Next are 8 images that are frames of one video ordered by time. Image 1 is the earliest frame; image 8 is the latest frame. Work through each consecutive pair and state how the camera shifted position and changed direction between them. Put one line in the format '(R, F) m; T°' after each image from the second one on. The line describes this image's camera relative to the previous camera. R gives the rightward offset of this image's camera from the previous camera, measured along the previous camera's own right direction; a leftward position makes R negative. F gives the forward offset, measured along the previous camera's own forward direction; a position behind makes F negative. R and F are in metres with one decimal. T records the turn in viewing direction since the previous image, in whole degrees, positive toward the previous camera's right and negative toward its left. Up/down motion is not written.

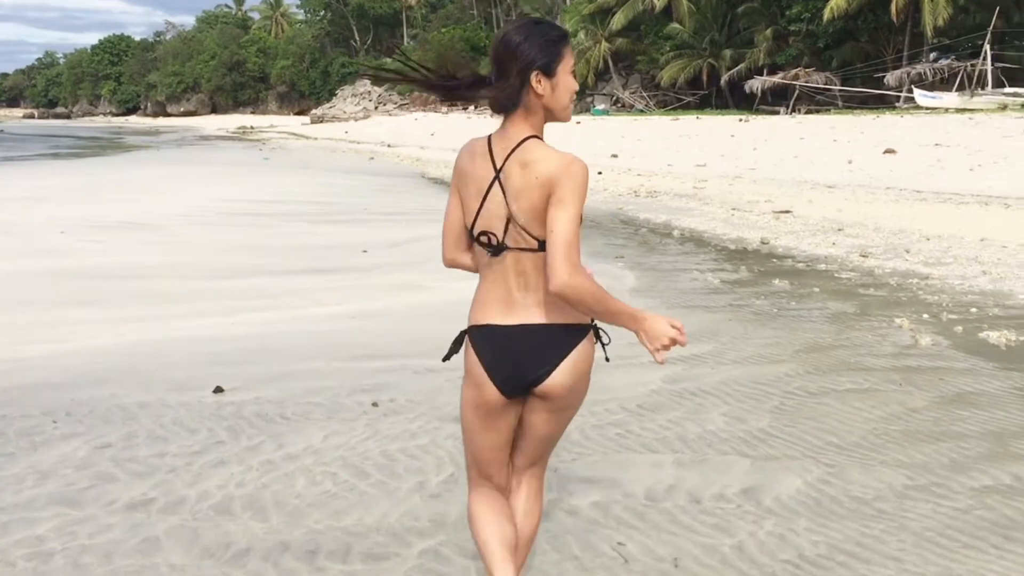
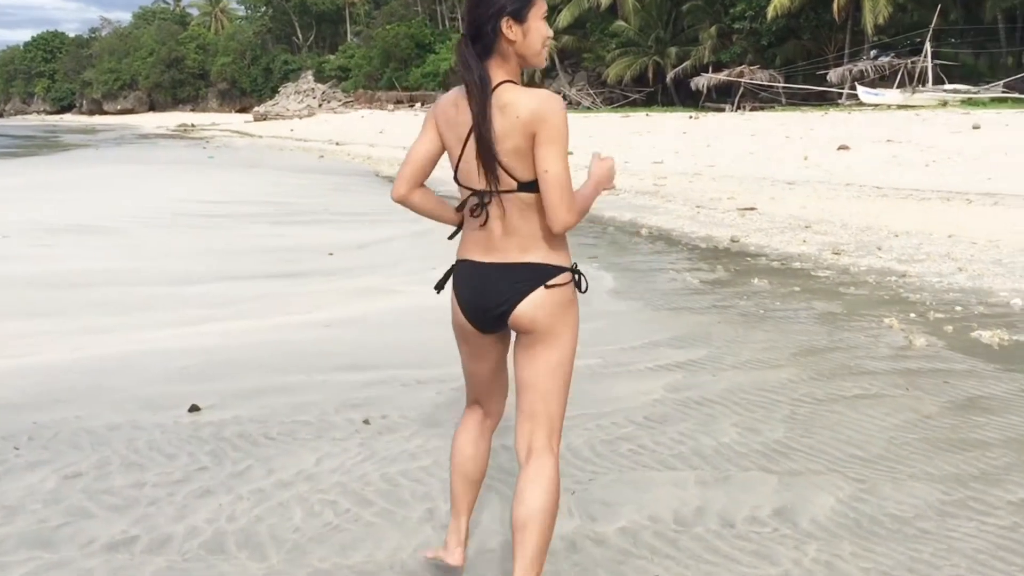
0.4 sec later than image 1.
(-0.2, +0.2) m; +3°
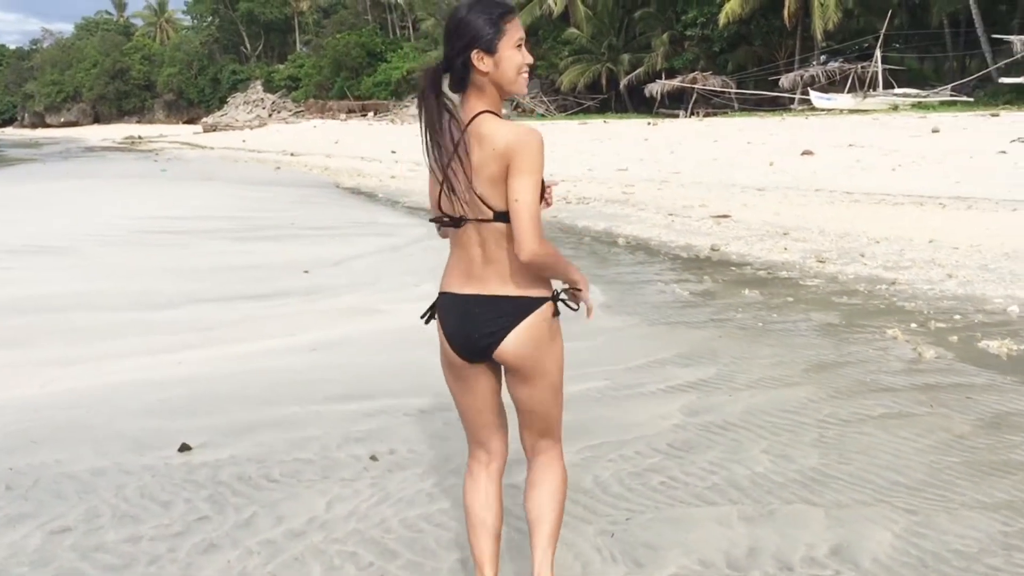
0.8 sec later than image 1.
(-0.2, +0.2) m; +3°
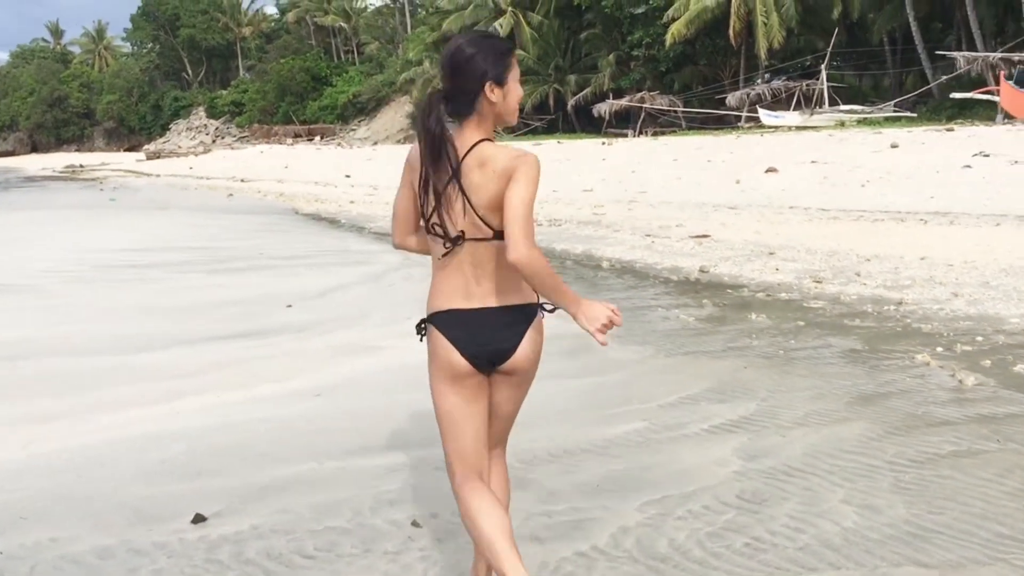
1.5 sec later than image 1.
(-0.3, +0.3) m; +3°
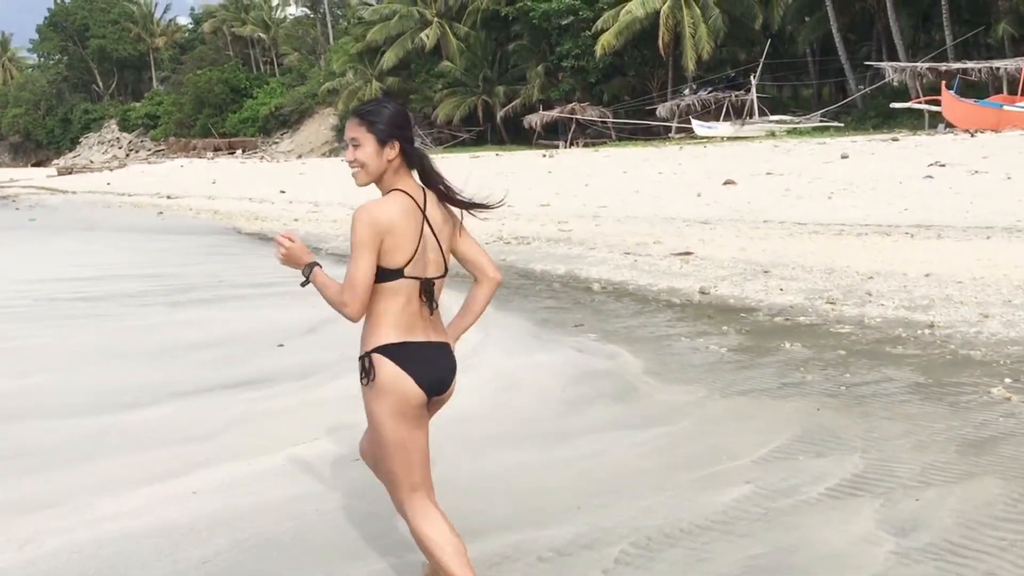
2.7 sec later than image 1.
(-0.5, +0.5) m; +5°
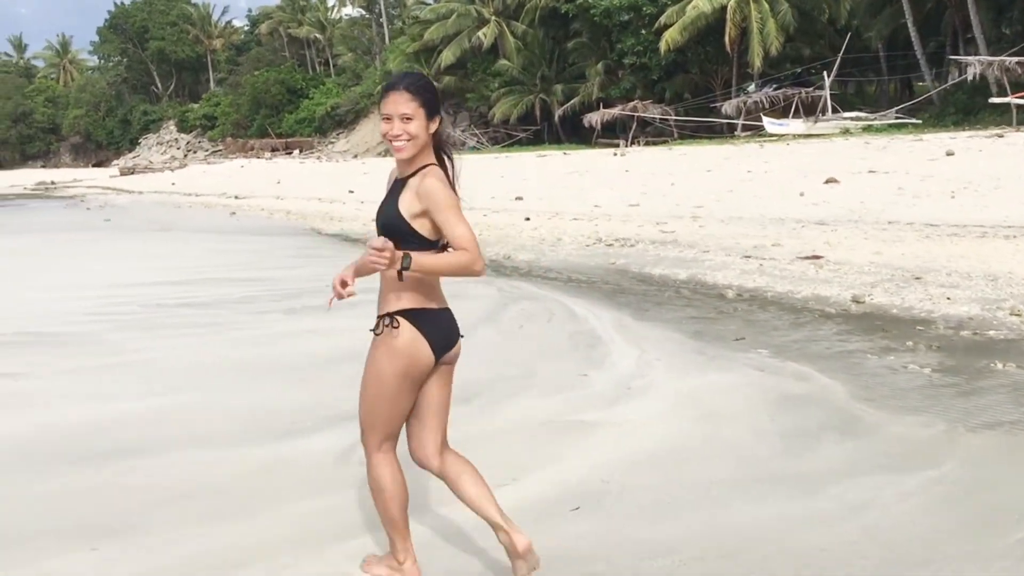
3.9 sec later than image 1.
(-0.6, +0.6) m; -3°
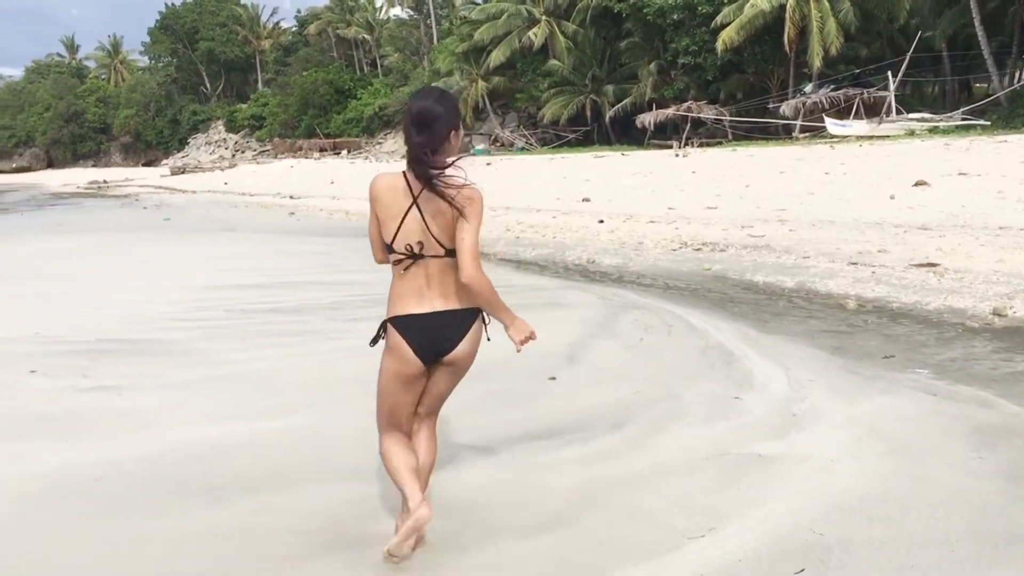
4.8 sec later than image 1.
(-0.4, +0.4) m; -2°
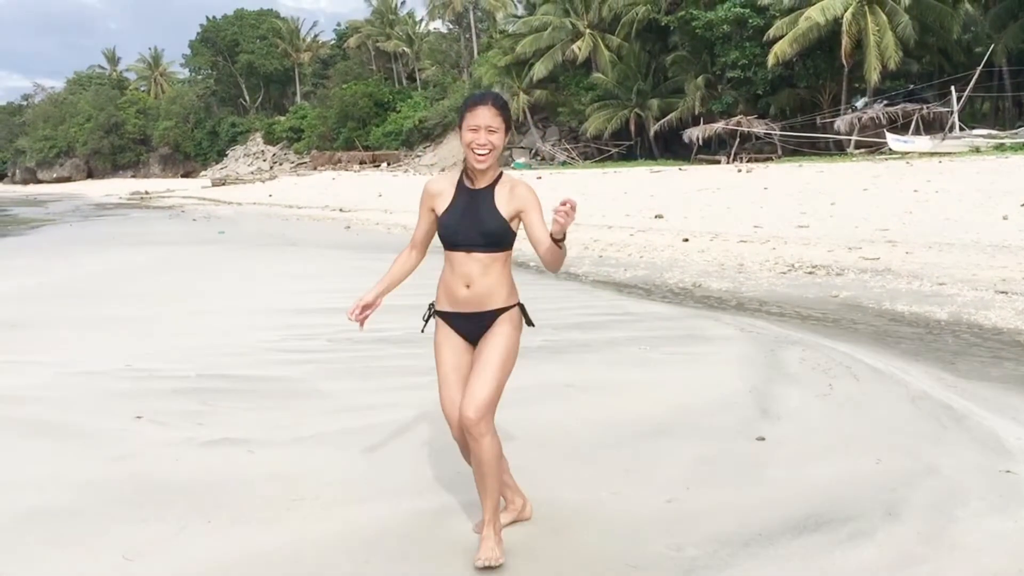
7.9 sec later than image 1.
(-0.7, +0.7) m; -2°
